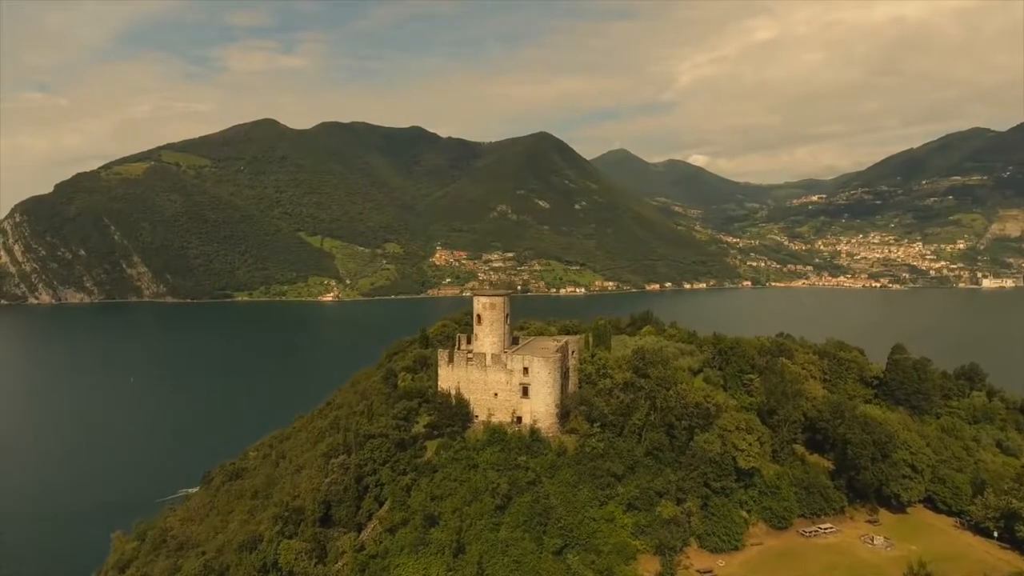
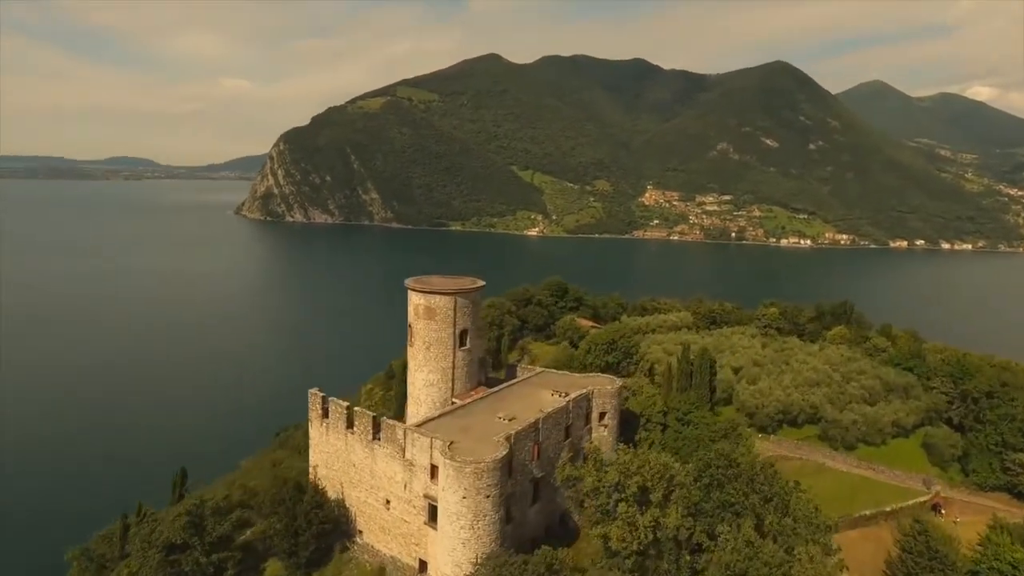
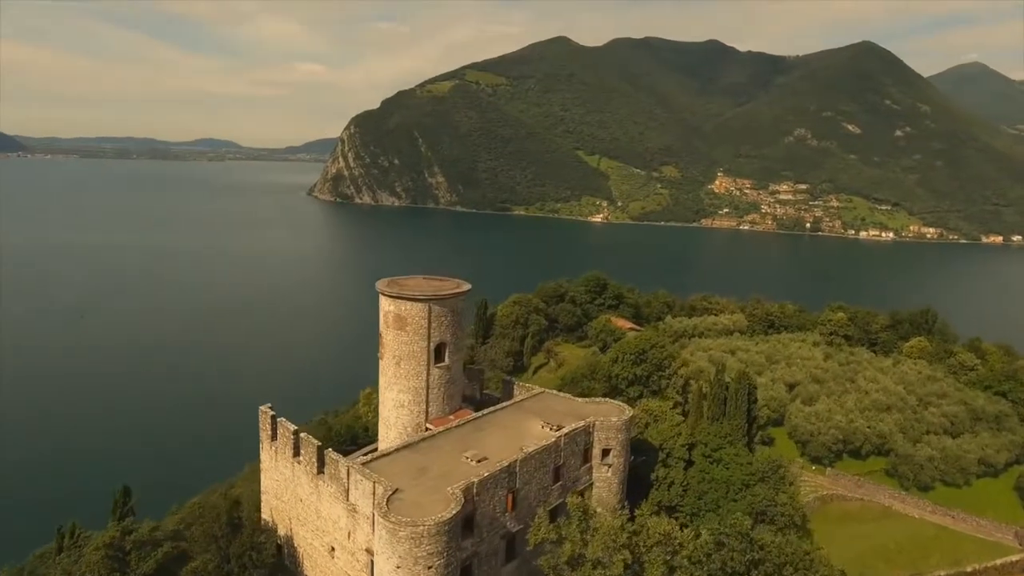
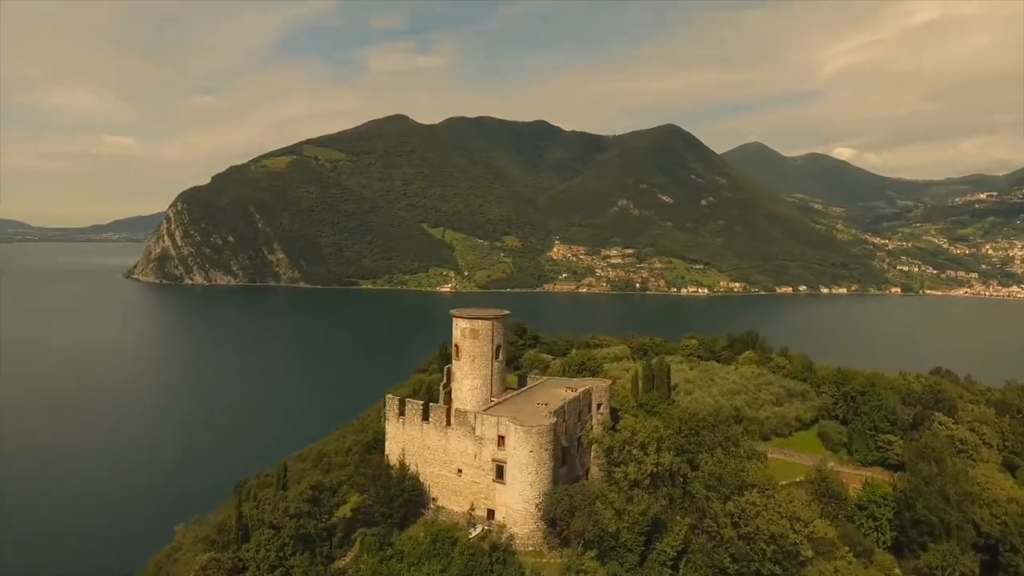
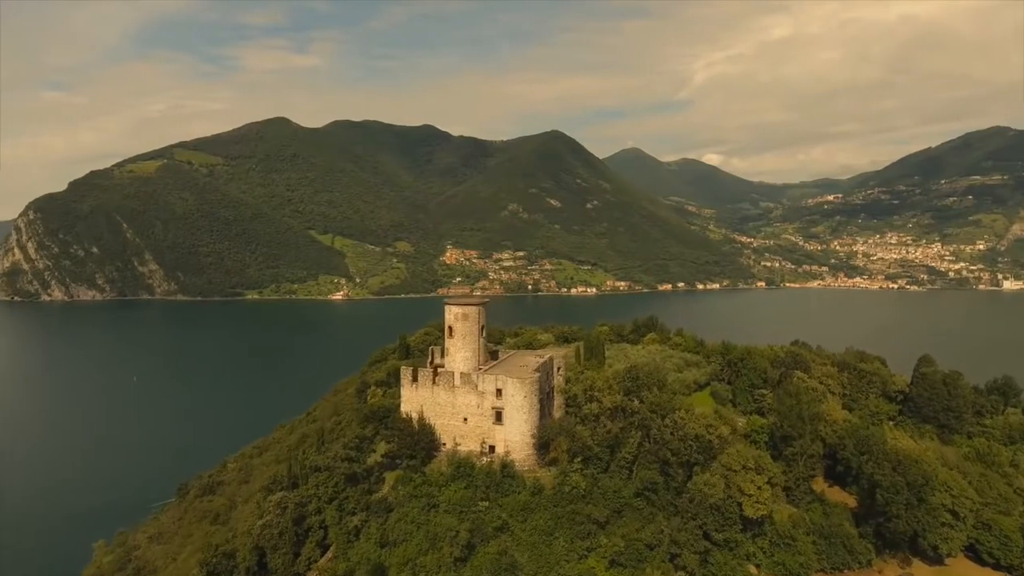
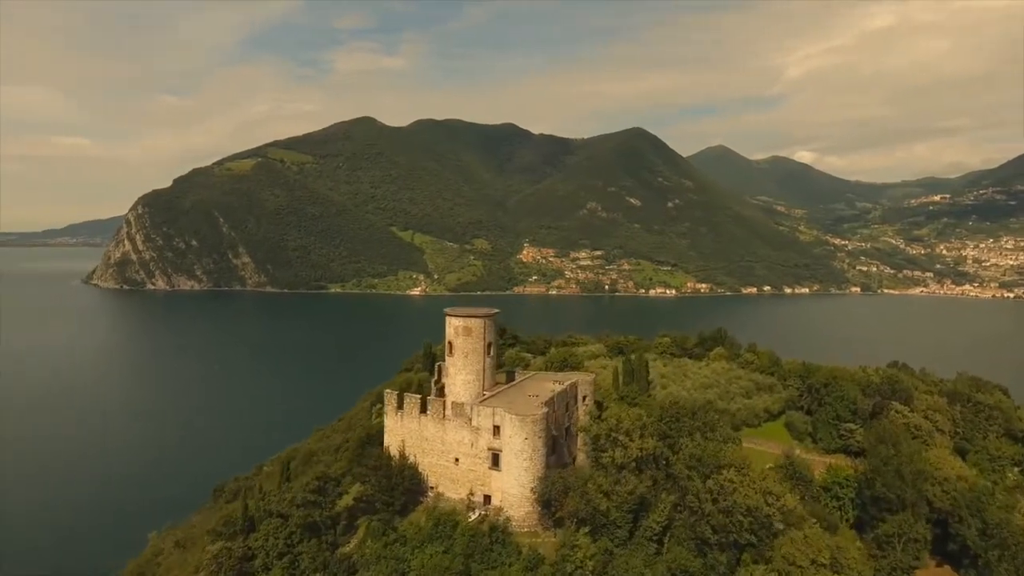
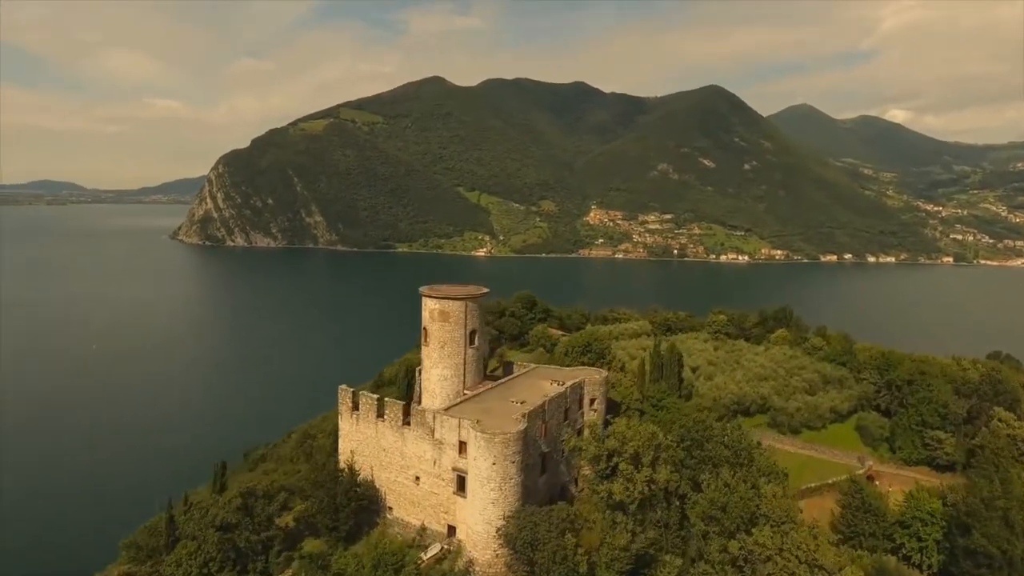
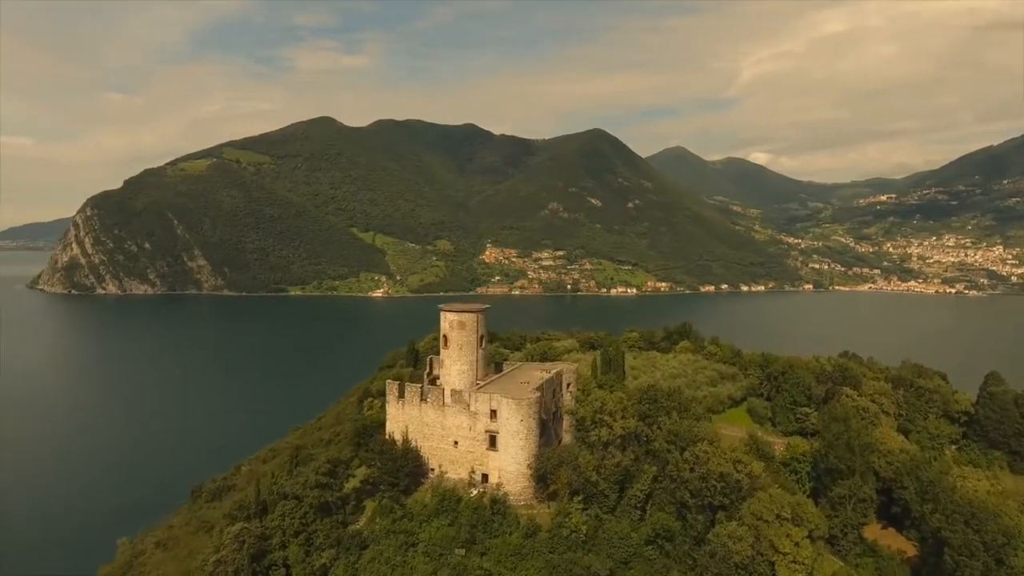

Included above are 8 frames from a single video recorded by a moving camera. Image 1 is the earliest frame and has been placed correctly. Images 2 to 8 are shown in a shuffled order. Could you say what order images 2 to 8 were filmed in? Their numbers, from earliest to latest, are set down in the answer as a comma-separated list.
5, 8, 6, 4, 7, 2, 3
